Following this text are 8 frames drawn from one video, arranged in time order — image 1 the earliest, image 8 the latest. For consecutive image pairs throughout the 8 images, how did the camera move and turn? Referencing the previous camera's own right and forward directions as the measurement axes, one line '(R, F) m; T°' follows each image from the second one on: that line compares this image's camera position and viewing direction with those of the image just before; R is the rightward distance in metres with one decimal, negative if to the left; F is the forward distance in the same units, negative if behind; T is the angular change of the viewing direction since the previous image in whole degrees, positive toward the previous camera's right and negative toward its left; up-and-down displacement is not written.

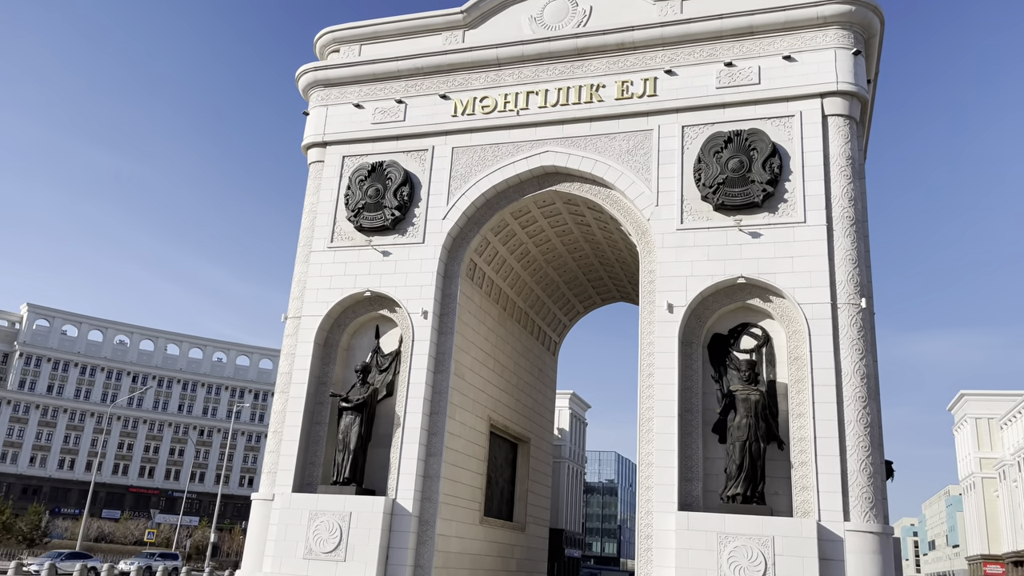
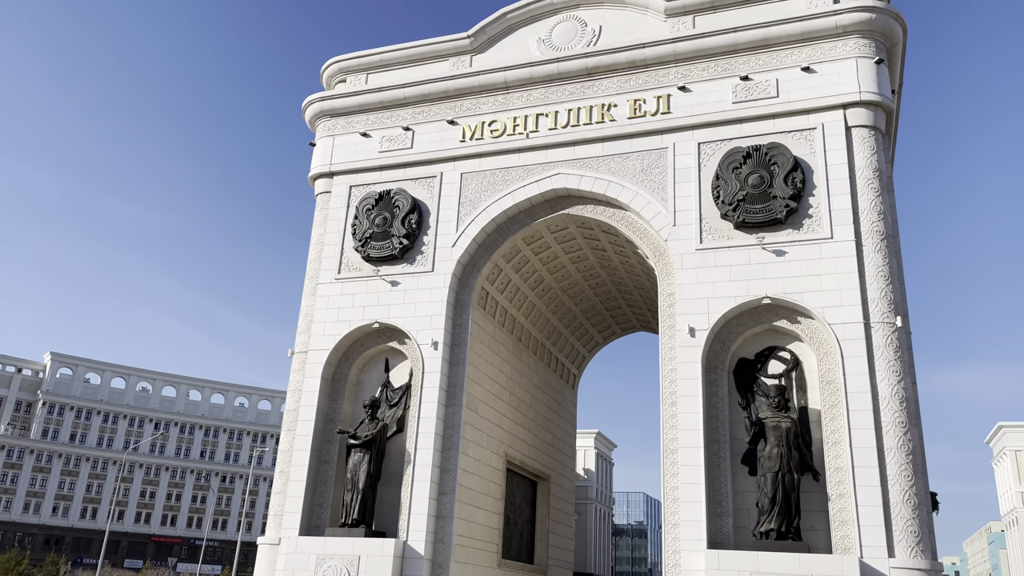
(+0.2, +0.7) m; -2°
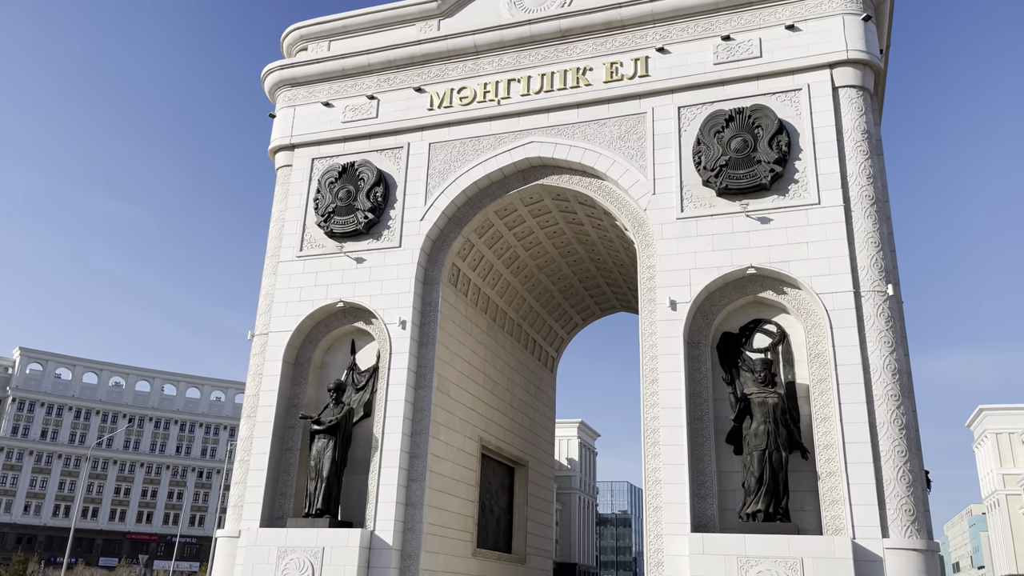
(+0.2, +0.8) m; +1°
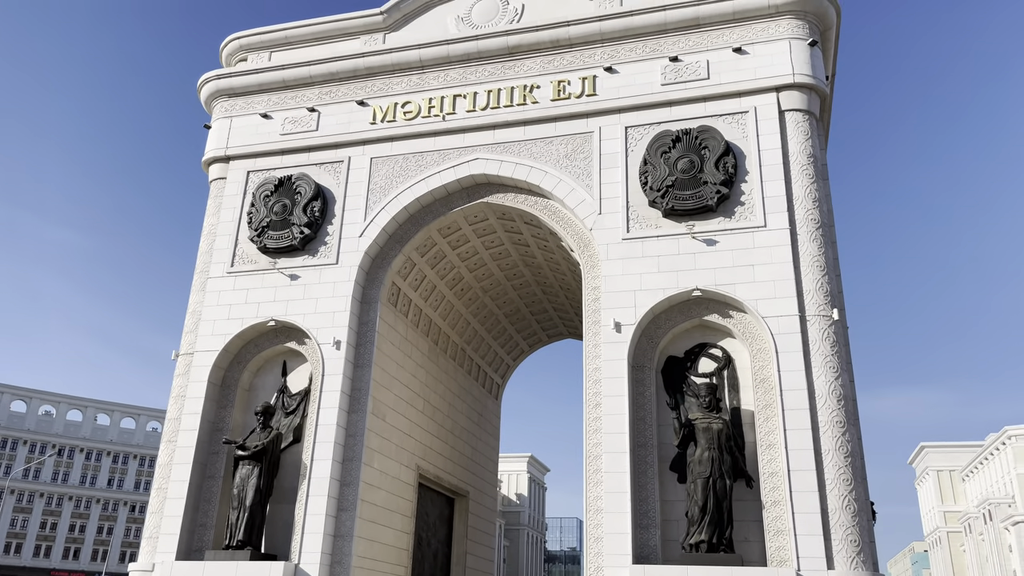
(+0.2, +0.5) m; +3°
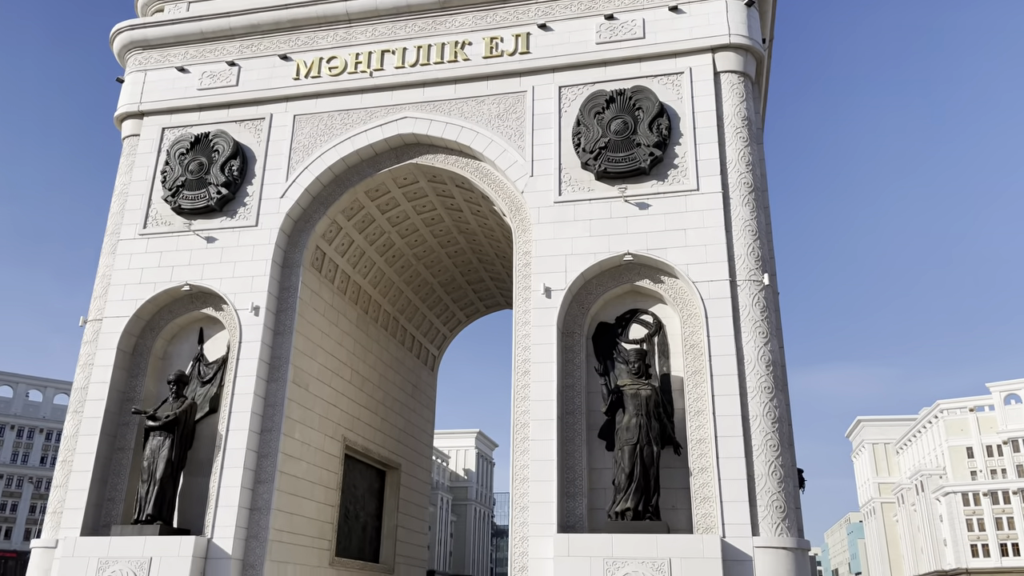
(+0.4, +0.4) m; +3°
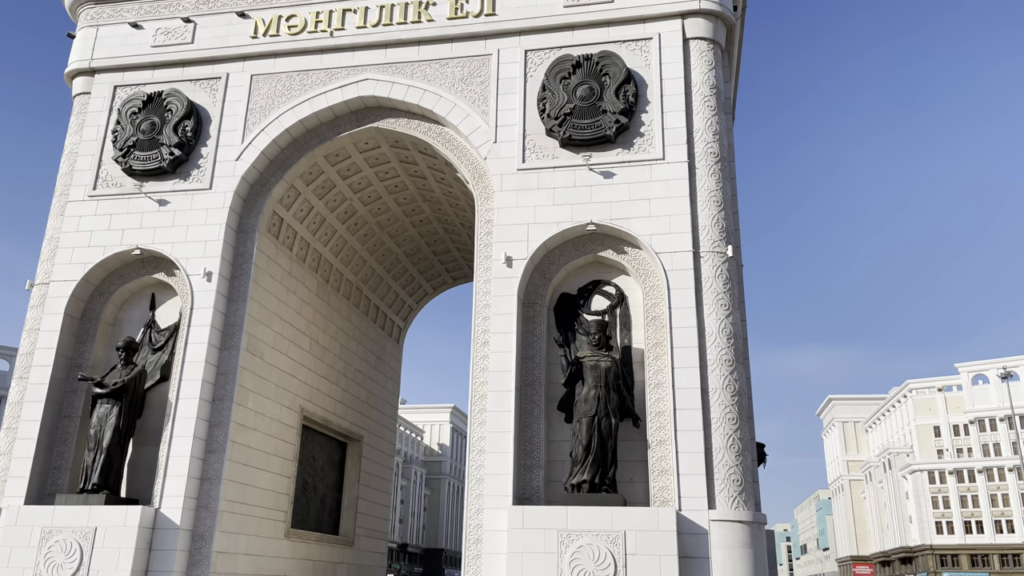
(+0.3, +0.3) m; +2°
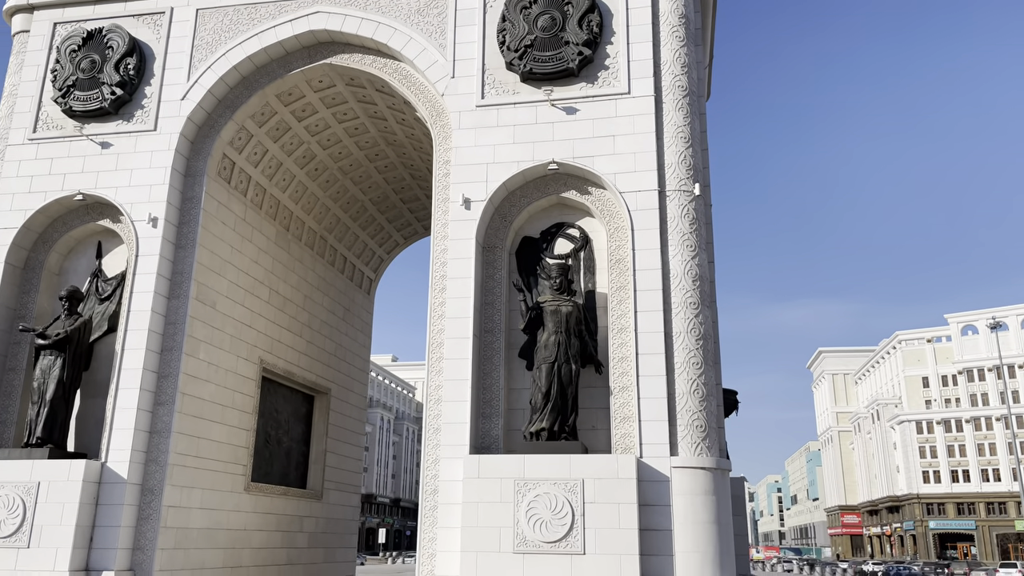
(+0.5, +0.5) m; 0°
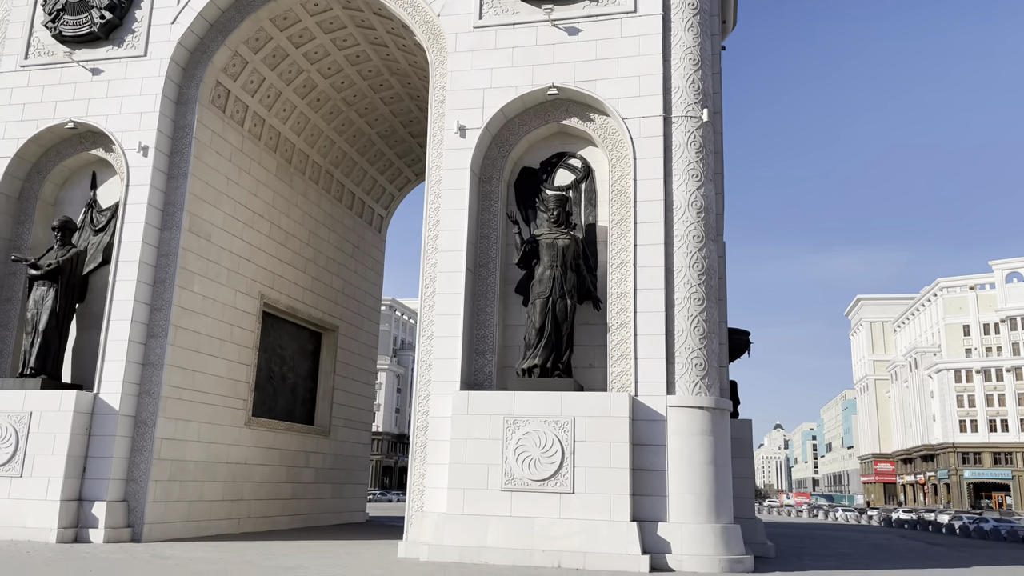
(+0.5, +0.5) m; -3°
